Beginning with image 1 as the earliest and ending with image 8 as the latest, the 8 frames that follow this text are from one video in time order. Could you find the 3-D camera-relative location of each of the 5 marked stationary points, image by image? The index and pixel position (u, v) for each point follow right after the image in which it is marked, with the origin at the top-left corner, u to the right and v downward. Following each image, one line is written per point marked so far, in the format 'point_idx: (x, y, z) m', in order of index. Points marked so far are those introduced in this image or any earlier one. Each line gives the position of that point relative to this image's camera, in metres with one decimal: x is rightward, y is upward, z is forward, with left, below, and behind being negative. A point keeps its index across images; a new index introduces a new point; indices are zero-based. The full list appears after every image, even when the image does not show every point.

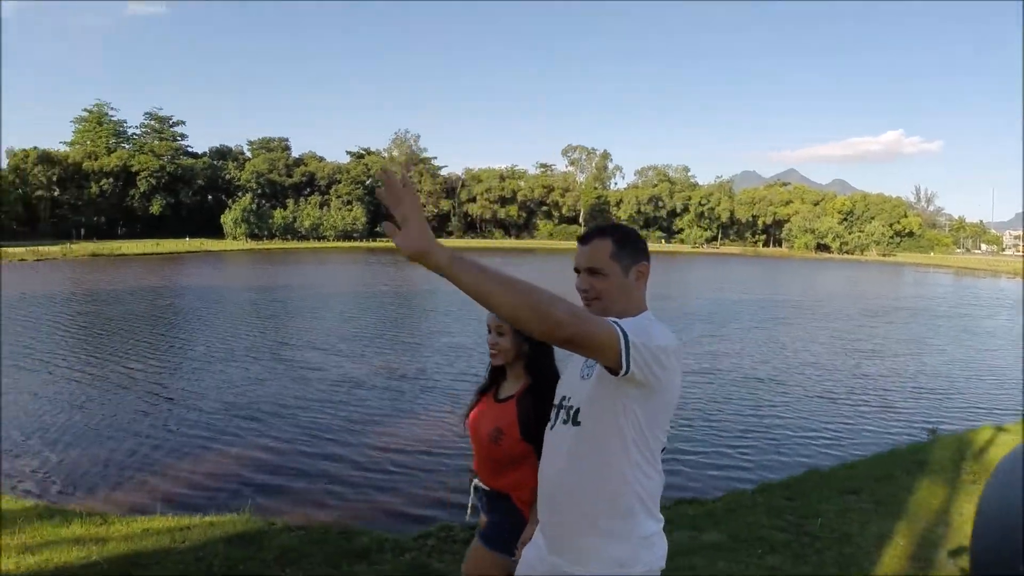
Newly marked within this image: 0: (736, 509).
0: (+2.6, -2.5, +8.2) m
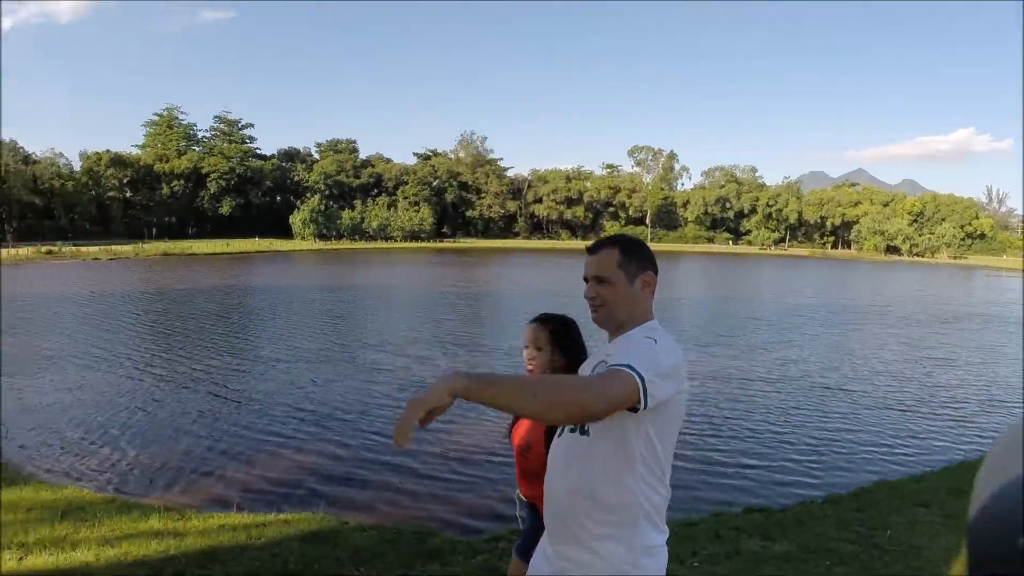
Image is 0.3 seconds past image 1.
0: (+3.3, -2.6, +7.9) m
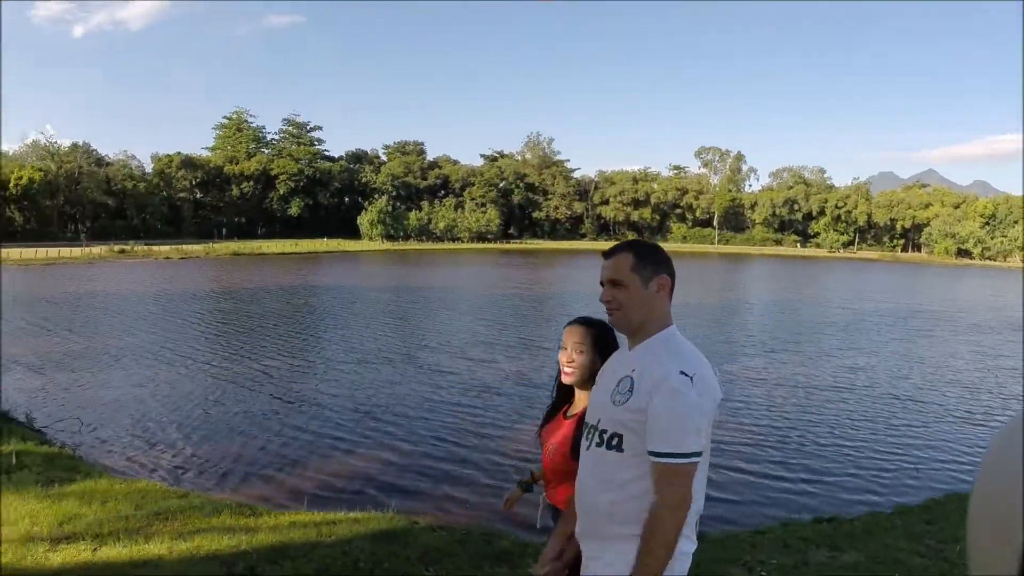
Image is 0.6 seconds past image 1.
0: (+3.9, -2.6, +7.7) m
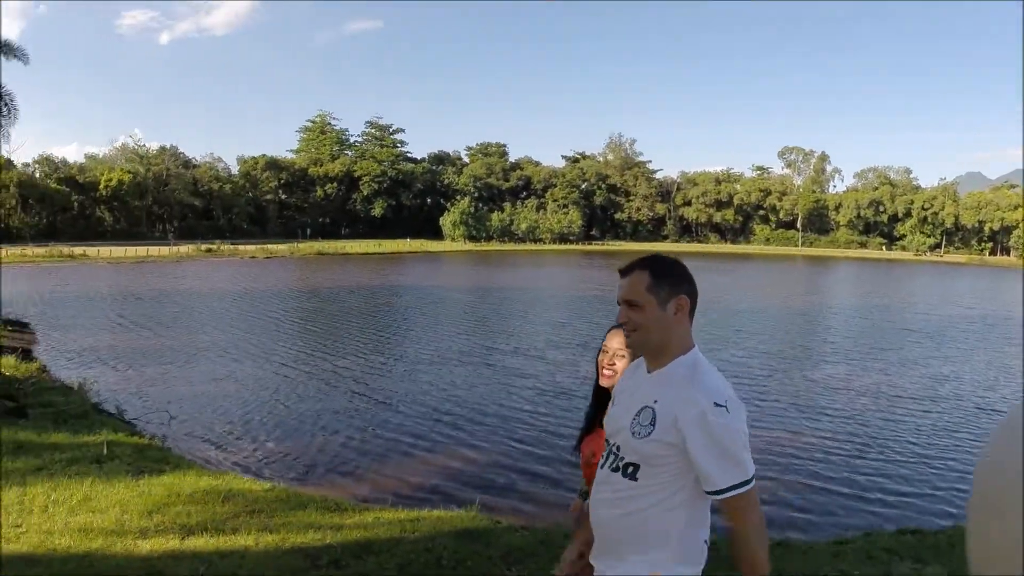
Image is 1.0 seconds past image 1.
0: (+4.7, -2.7, +7.4) m
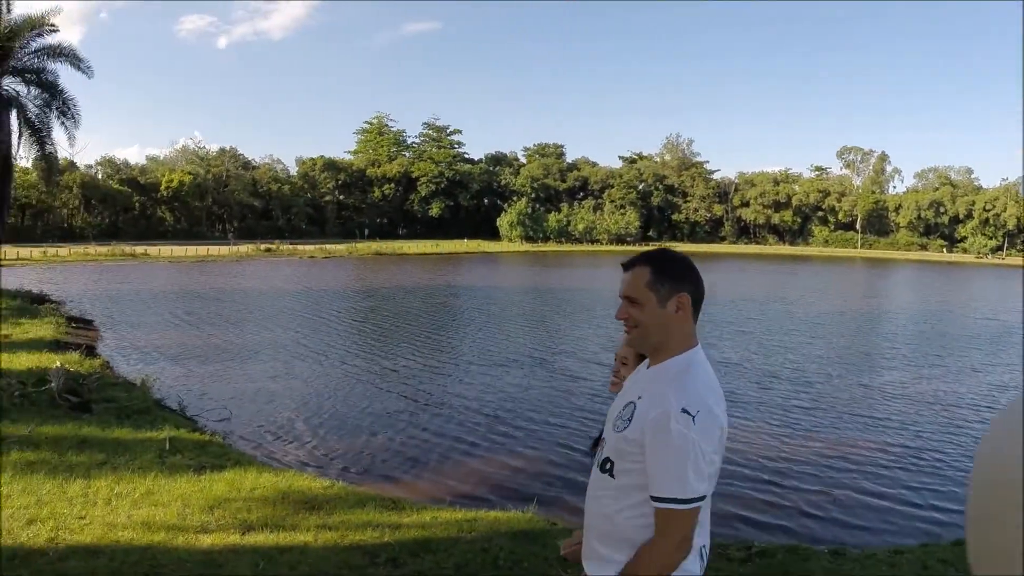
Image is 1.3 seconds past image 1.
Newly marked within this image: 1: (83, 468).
0: (+5.2, -2.7, +7.3) m
1: (-4.8, -2.1, +8.3) m
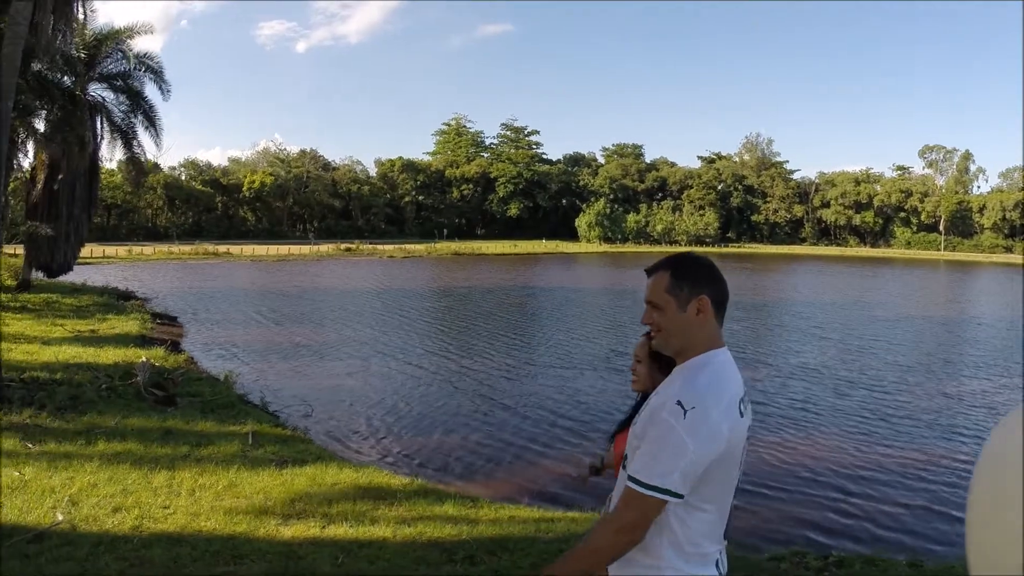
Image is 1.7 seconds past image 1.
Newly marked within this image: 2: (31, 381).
0: (+5.9, -2.7, +7.1) m
1: (-4.1, -2.1, +8.5) m
2: (-7.3, -1.5, +11.1) m
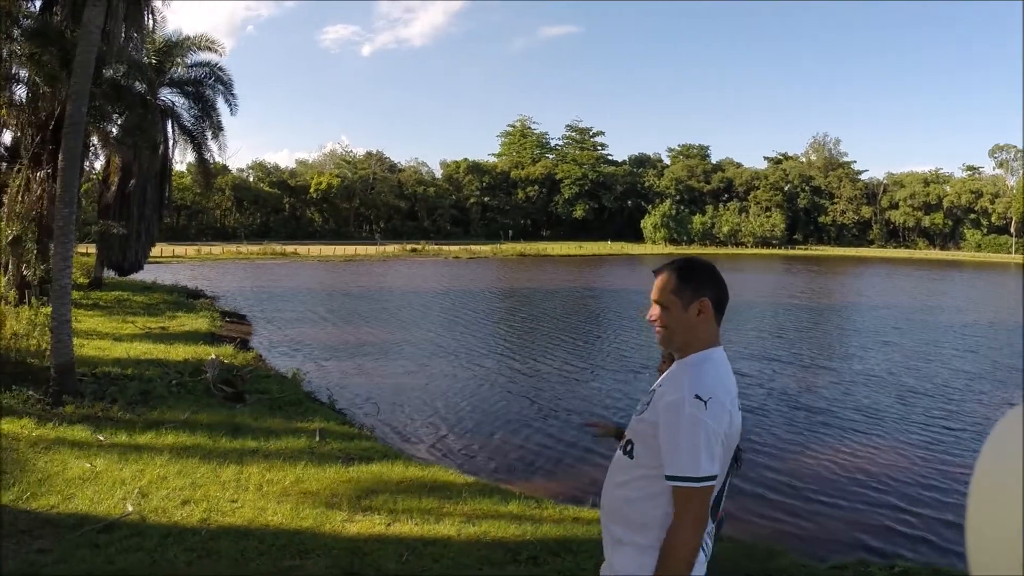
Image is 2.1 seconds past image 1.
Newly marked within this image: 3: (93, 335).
0: (+6.5, -2.8, +6.9) m
1: (-3.4, -2.1, +8.7) m
2: (-6.6, -1.4, +11.4) m
3: (-9.0, -1.0, +15.6) m
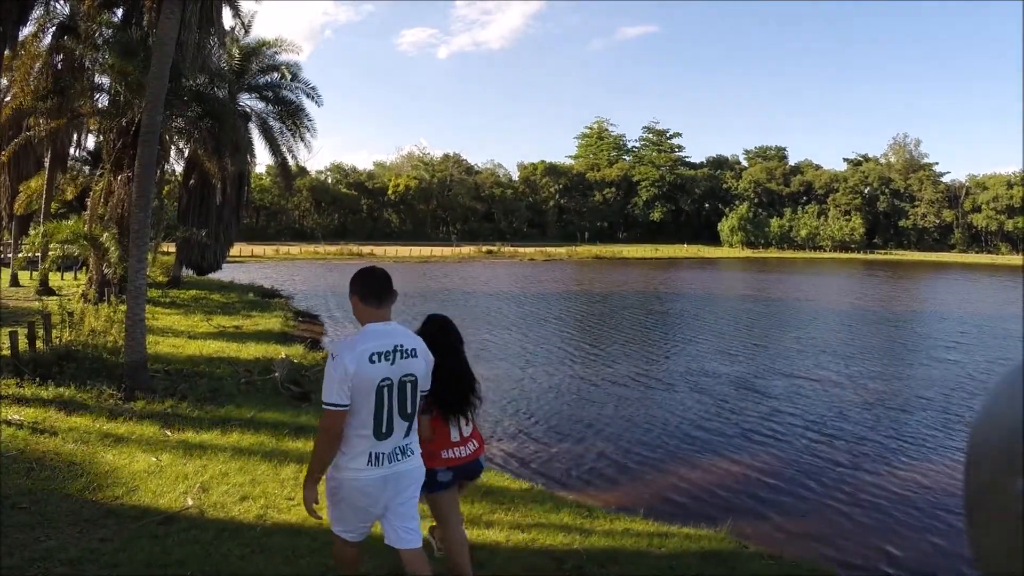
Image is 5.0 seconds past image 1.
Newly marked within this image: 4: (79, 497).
0: (+7.2, -2.8, +6.7) m
1: (-2.6, -2.1, +8.9) m
2: (-5.7, -1.4, +11.7) m
3: (-7.9, -1.0, +16.0) m
4: (-4.3, -2.1, +7.2) m
